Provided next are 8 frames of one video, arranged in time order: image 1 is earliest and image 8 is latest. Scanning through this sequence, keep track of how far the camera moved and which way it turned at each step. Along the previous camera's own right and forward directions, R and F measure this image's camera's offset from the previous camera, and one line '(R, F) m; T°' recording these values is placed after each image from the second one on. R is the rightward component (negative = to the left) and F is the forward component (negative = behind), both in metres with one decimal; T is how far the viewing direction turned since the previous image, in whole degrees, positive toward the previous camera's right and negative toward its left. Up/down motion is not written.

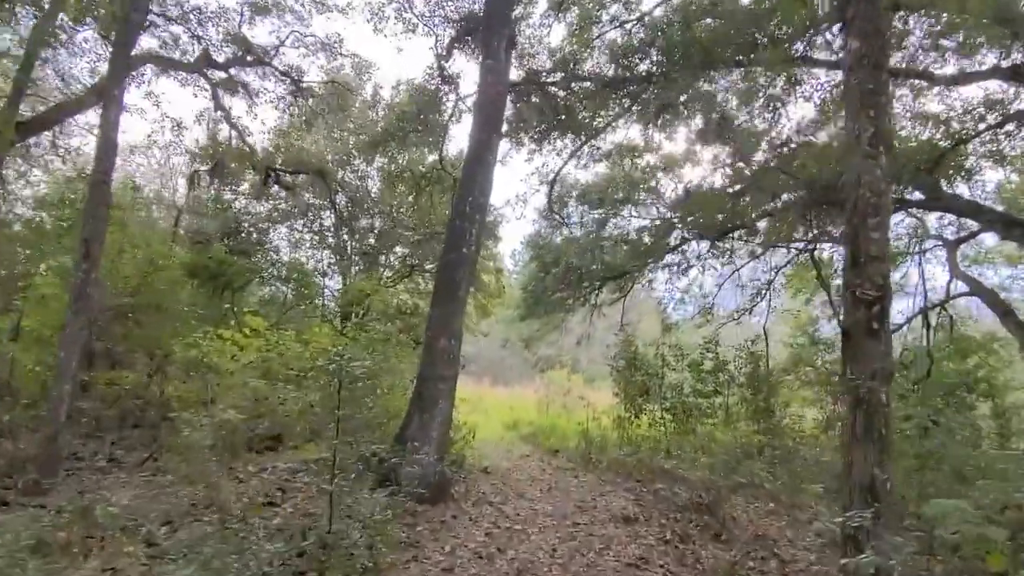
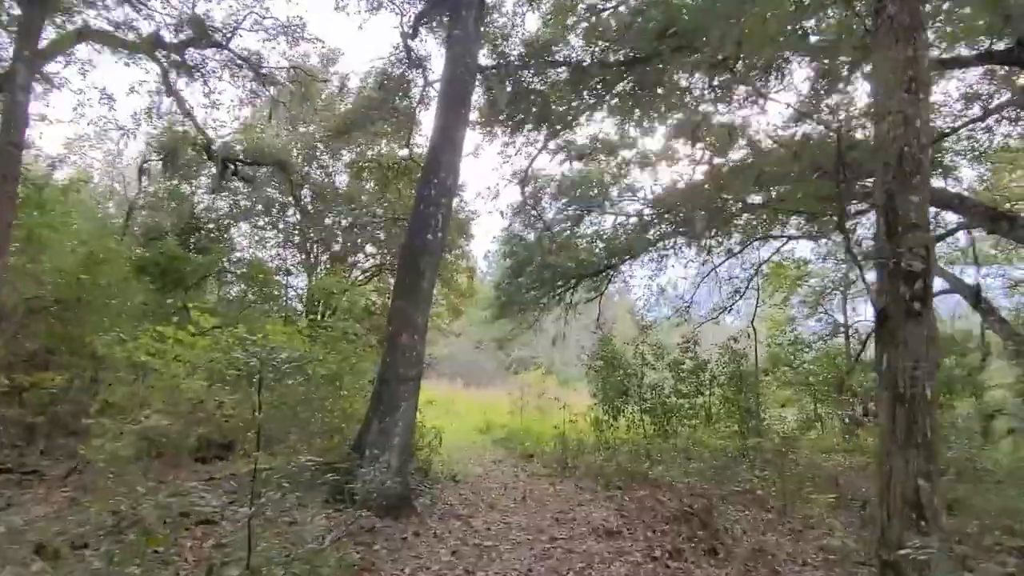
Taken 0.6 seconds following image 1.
(0.0, +0.3) m; +2°
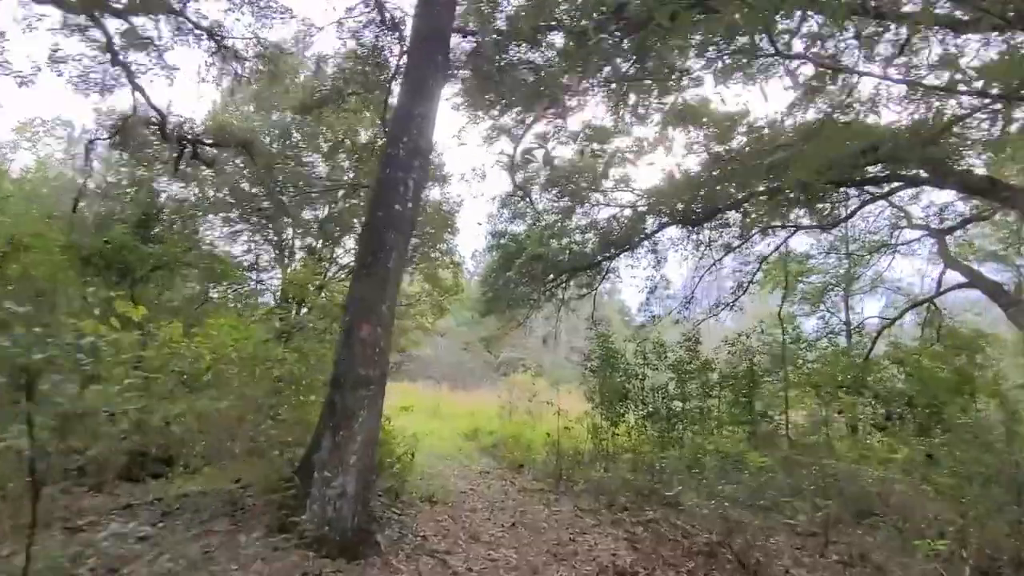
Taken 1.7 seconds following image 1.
(0.0, +0.5) m; +1°
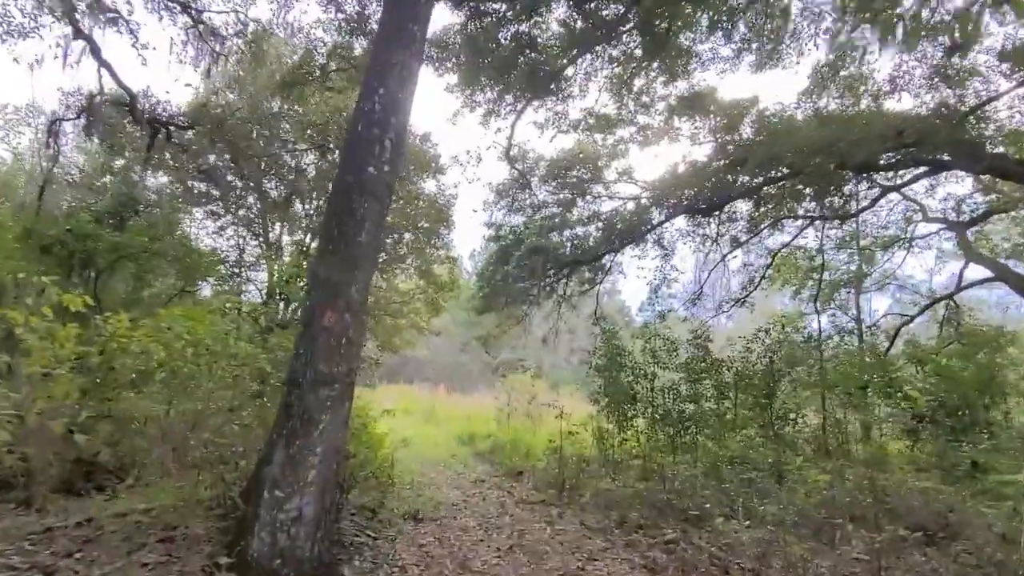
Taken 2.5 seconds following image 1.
(0.0, +0.4) m; 0°
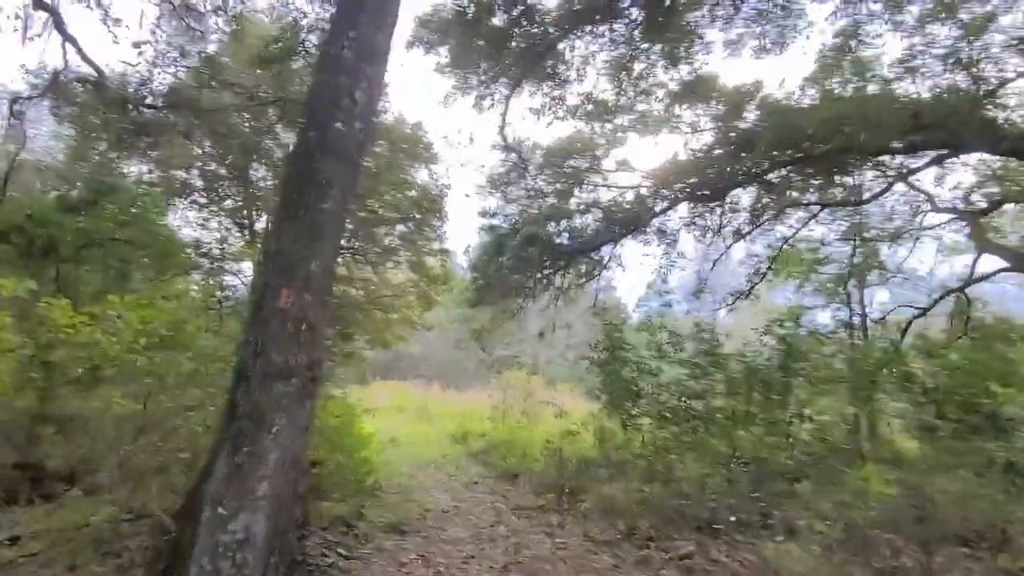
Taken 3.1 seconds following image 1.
(0.0, +0.3) m; 0°
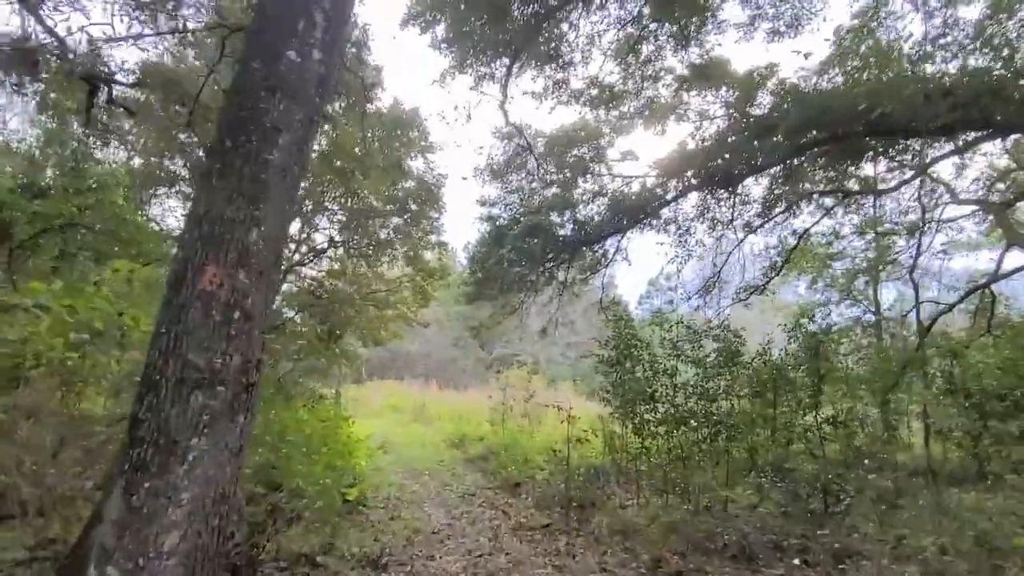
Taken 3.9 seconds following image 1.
(0.0, +0.4) m; 0°
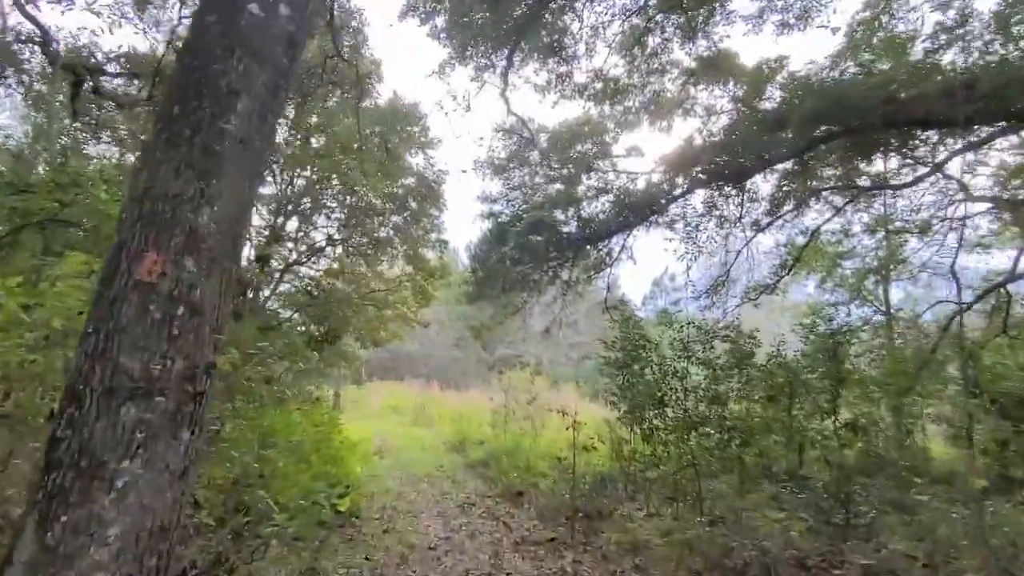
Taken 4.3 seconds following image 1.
(0.0, +0.2) m; 0°
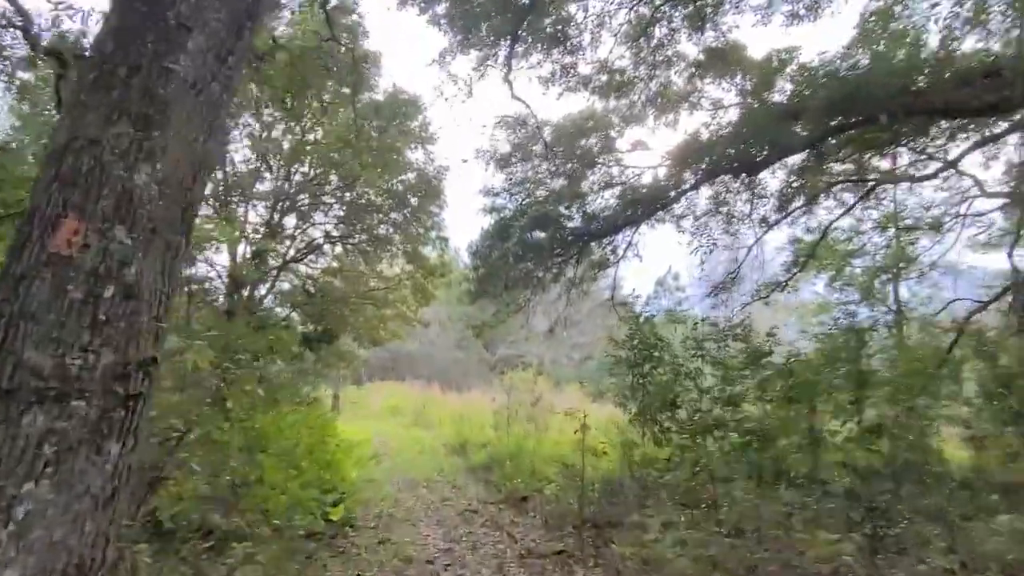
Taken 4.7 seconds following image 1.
(0.0, +0.2) m; 0°
